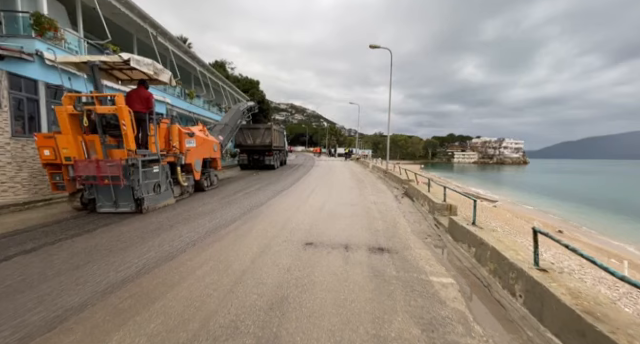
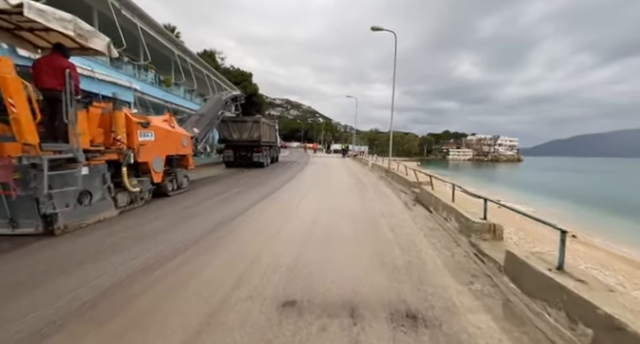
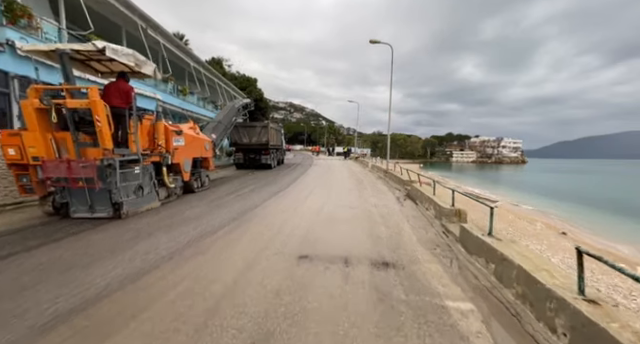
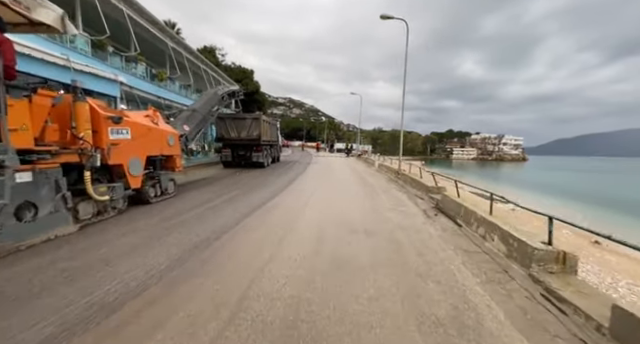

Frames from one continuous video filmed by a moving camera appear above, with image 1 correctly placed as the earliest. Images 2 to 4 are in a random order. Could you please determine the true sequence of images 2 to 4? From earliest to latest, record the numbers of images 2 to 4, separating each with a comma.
3, 2, 4
